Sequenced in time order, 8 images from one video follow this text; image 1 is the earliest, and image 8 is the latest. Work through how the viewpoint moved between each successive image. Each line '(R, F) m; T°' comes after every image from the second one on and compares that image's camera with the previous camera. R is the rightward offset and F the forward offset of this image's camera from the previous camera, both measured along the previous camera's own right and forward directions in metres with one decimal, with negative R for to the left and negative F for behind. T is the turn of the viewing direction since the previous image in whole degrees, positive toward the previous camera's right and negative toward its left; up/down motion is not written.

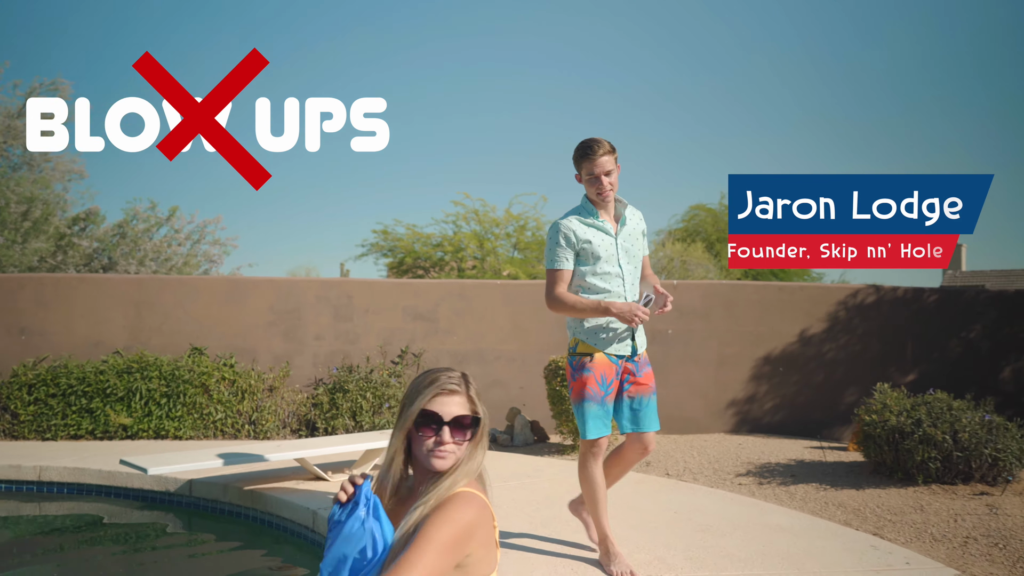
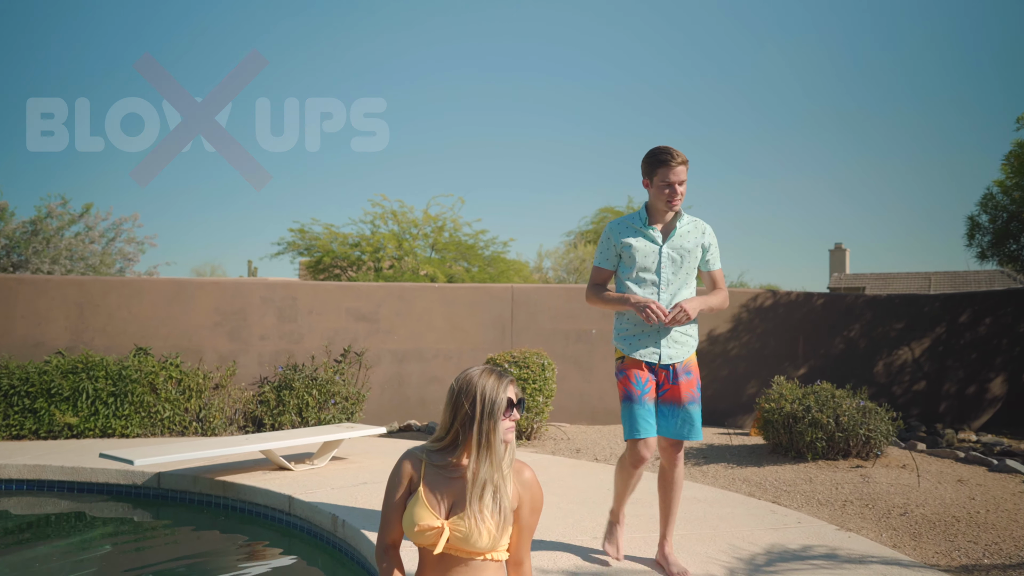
(-0.3, -0.5) m; +8°
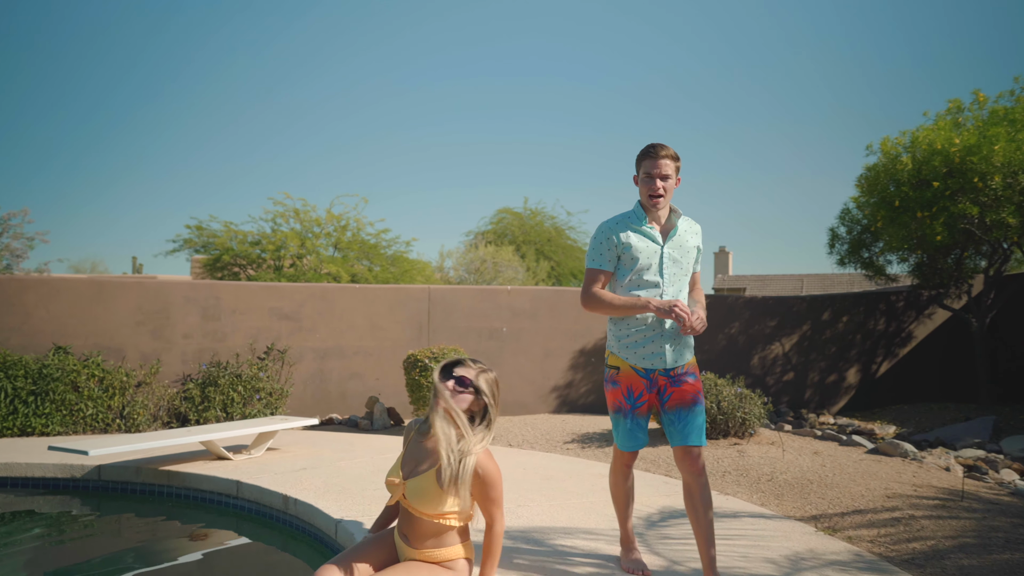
(-0.2, -0.5) m; +9°
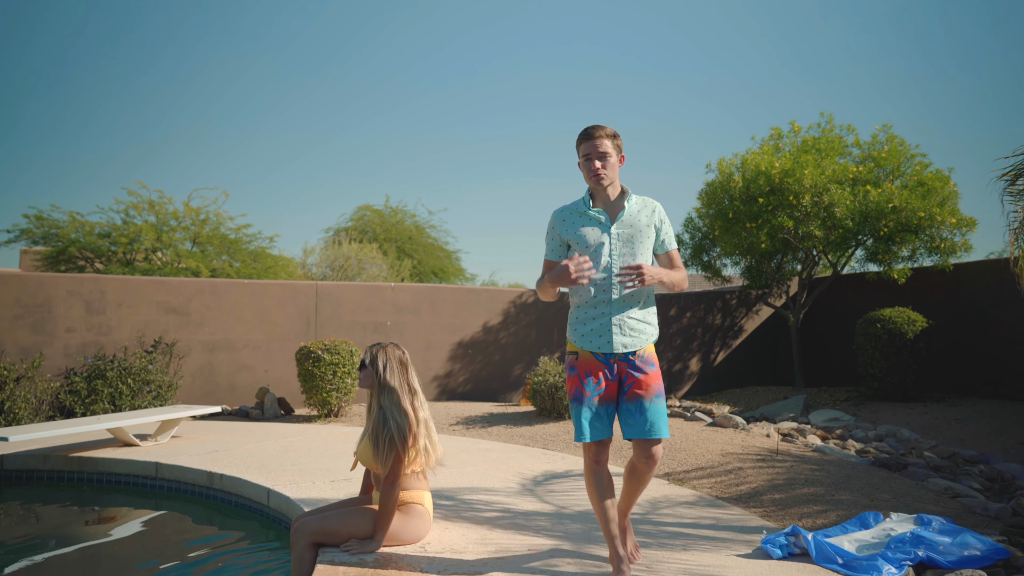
(-0.3, -0.6) m; +12°
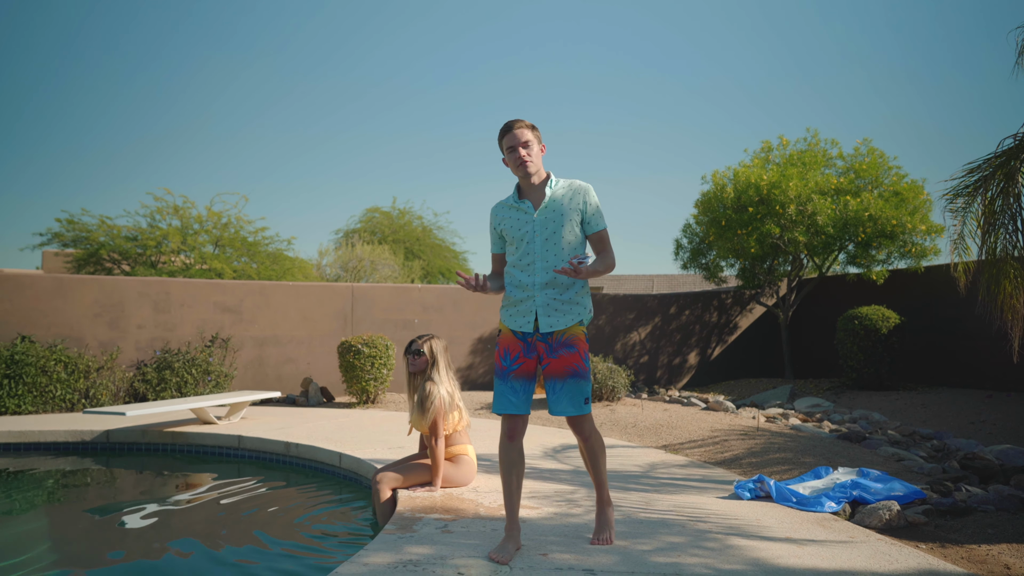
(-0.1, -0.9) m; -1°
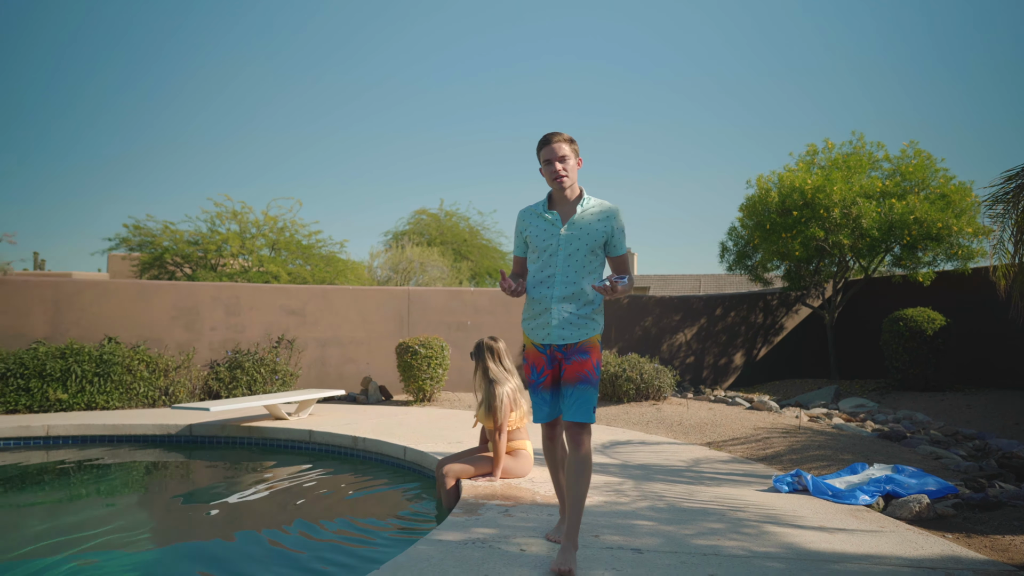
(-0.1, -0.4) m; -4°
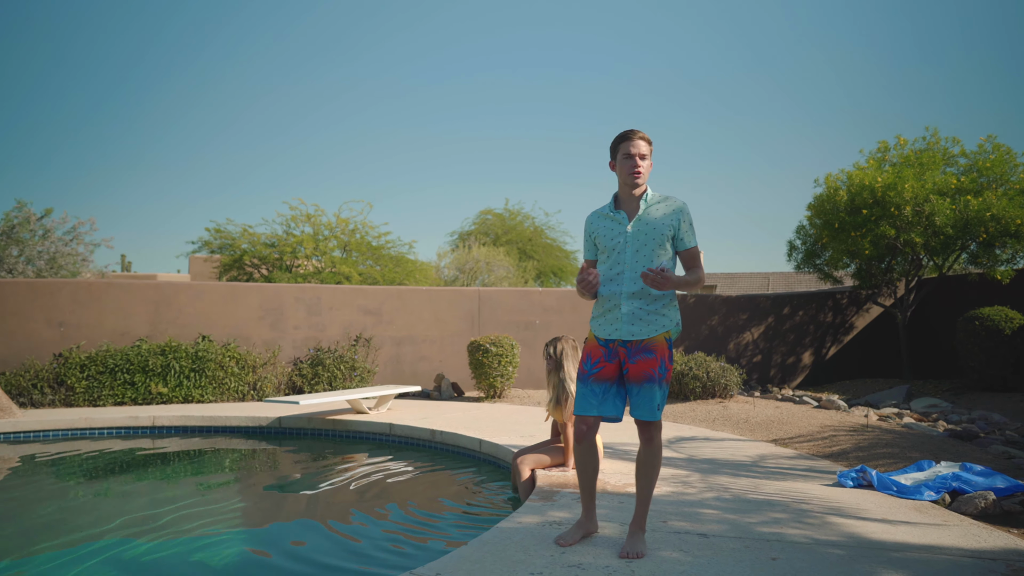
(-0.1, -0.4) m; -5°
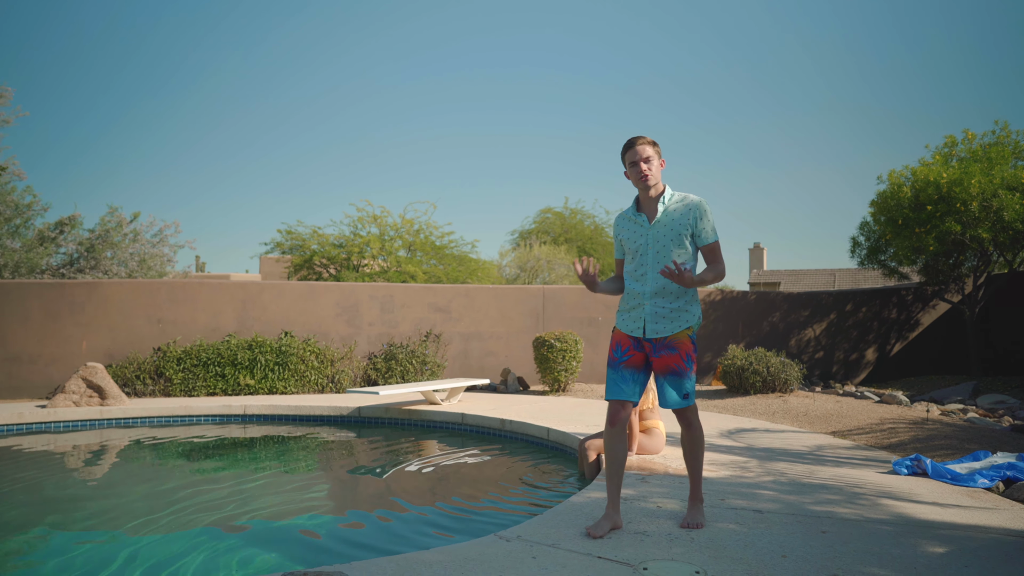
(-0.1, -0.5) m; -5°
